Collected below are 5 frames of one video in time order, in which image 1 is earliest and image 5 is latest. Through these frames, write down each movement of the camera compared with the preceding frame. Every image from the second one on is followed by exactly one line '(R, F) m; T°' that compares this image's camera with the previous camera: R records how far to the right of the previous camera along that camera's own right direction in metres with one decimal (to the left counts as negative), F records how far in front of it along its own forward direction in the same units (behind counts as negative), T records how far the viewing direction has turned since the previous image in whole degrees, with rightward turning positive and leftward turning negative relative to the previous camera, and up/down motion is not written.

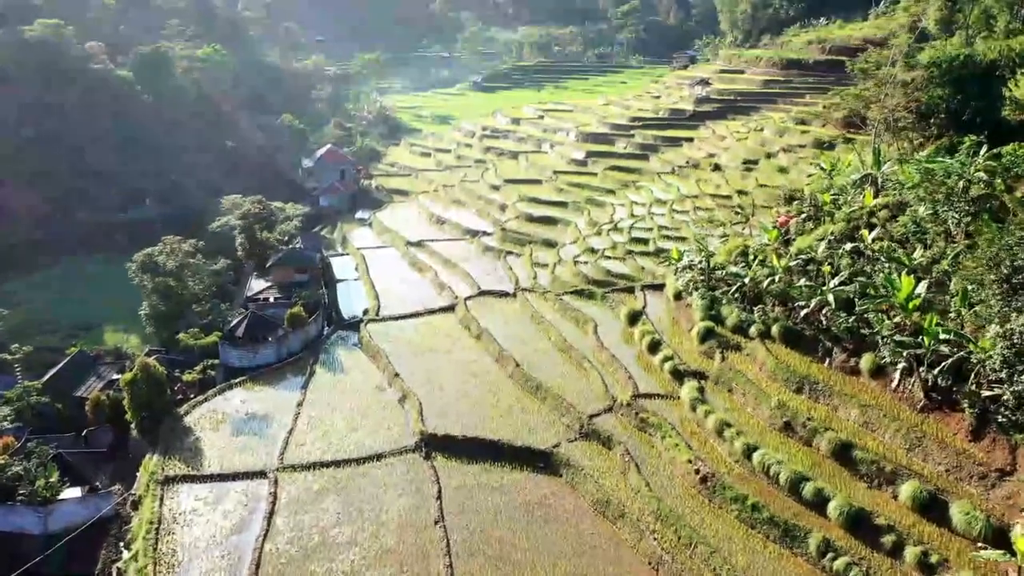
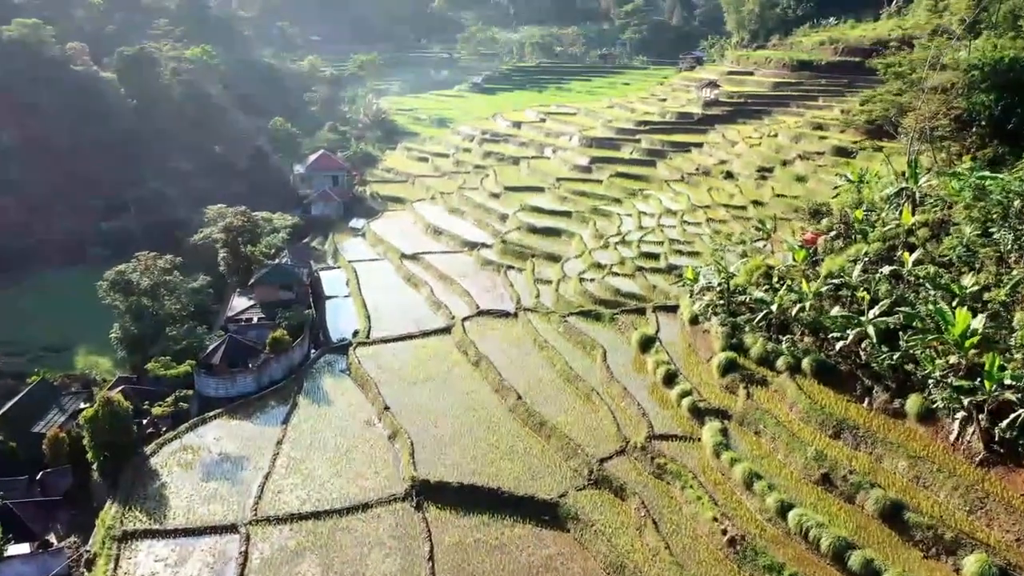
(0.0, +1.8) m; 0°
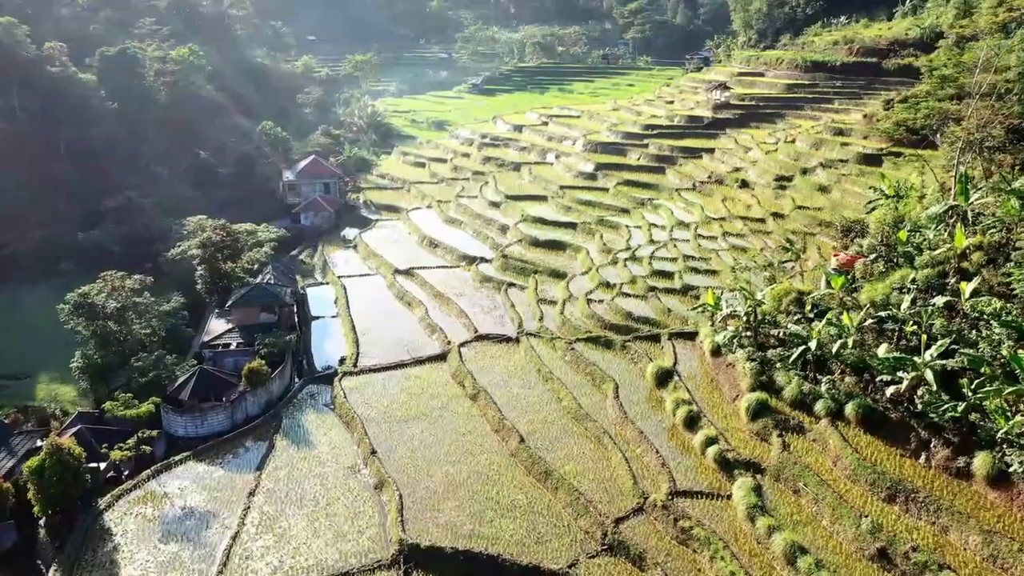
(0.0, +2.0) m; 0°
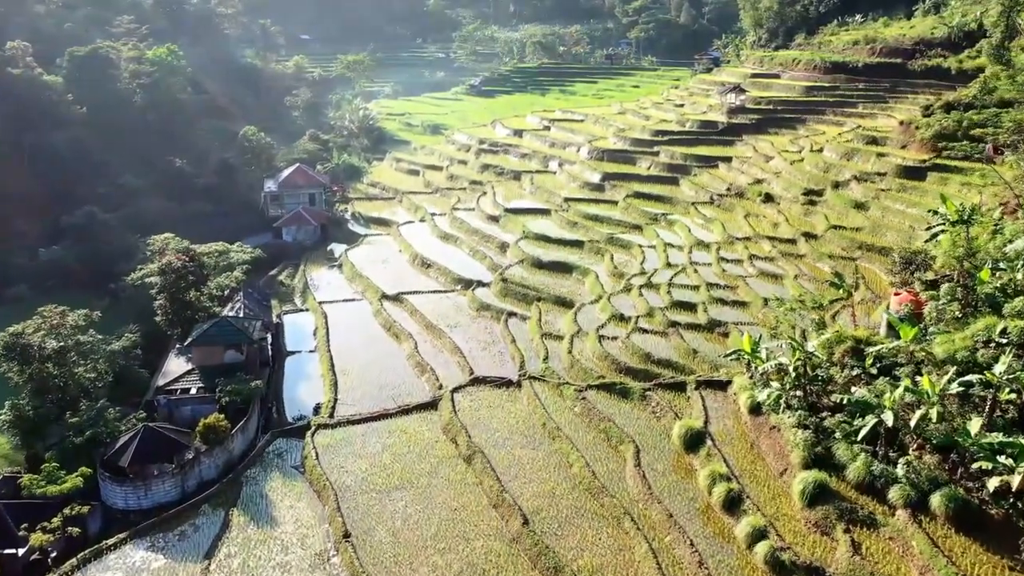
(0.0, +2.9) m; 0°
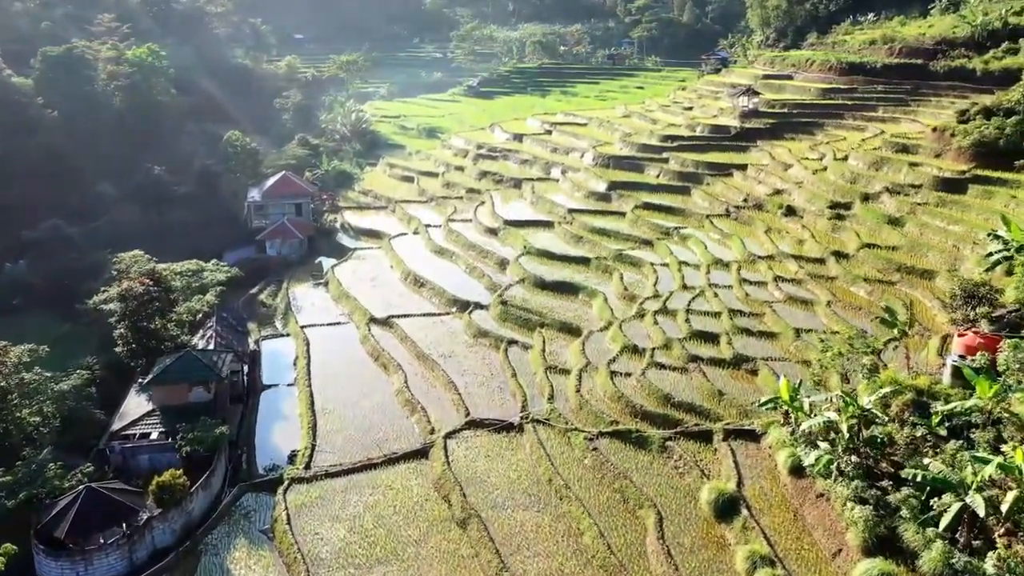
(0.0, +2.2) m; 0°
